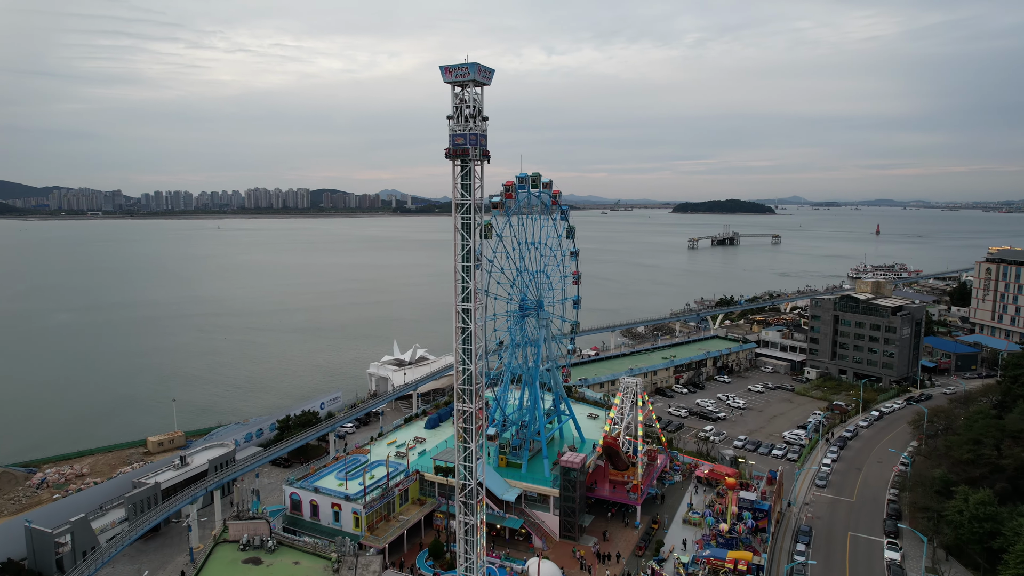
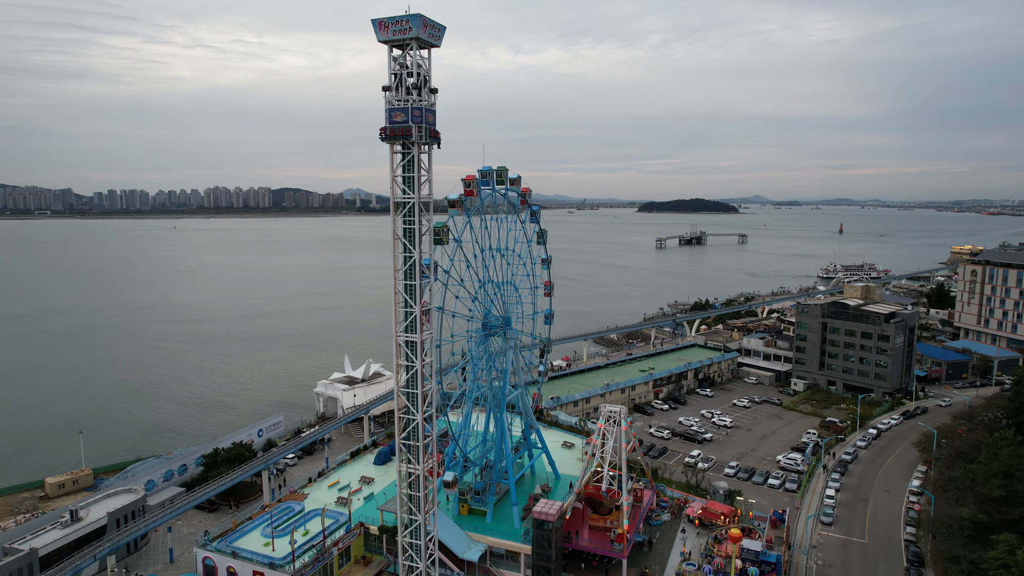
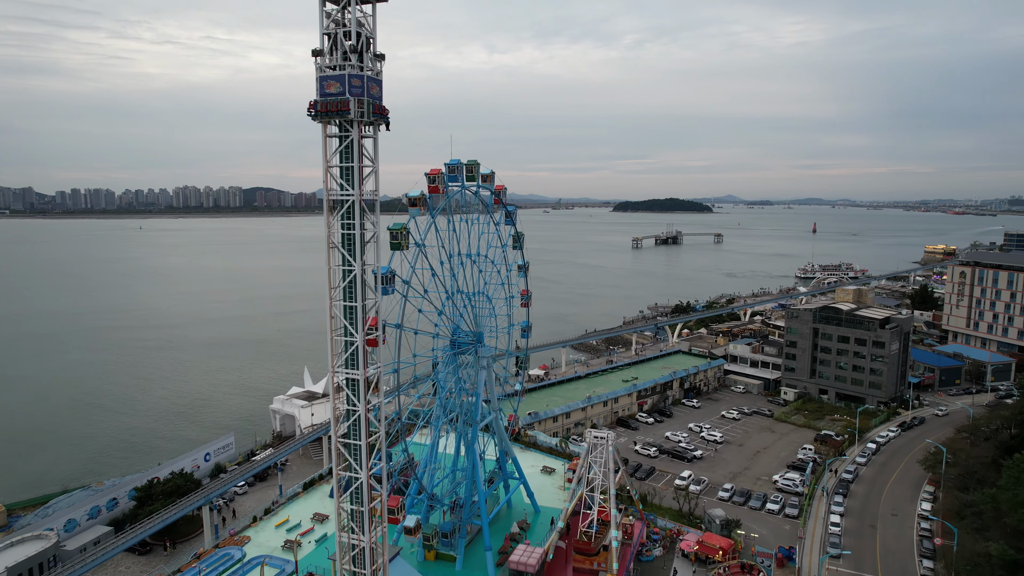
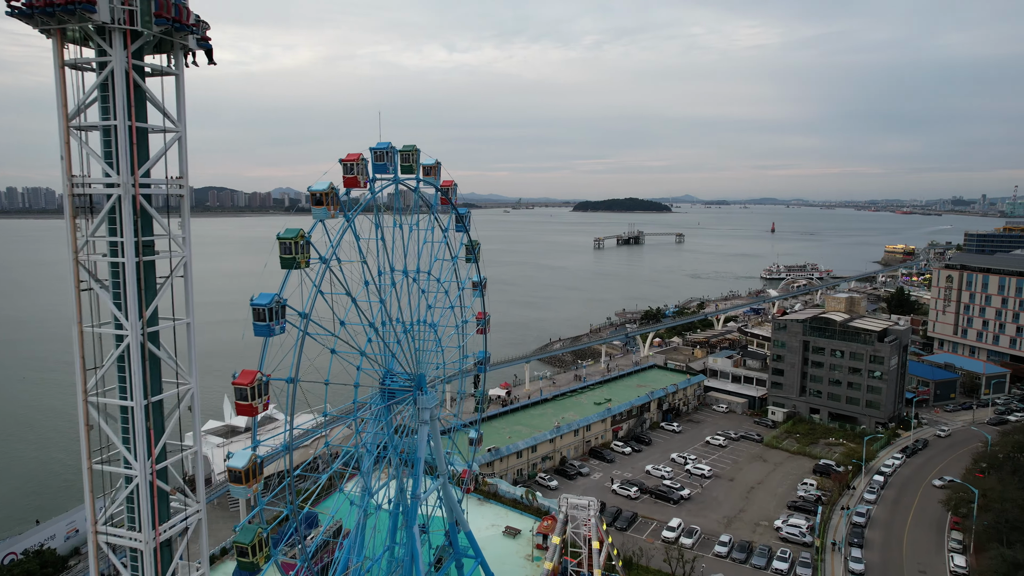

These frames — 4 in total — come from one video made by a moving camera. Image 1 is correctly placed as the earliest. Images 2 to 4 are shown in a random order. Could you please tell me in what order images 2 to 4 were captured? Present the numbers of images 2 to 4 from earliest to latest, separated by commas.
2, 3, 4
